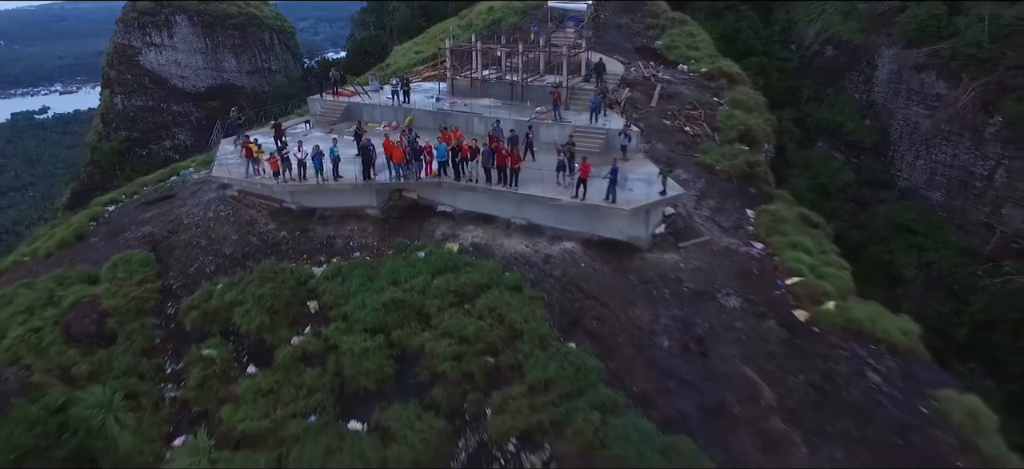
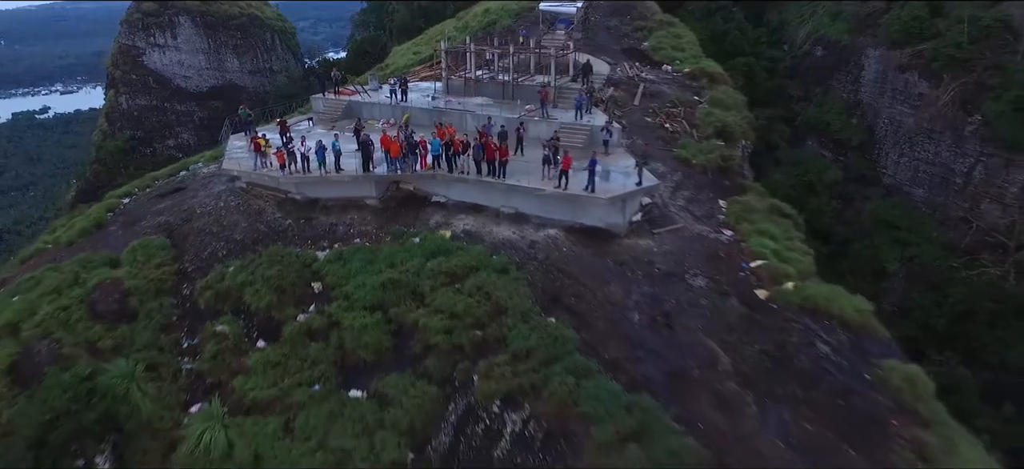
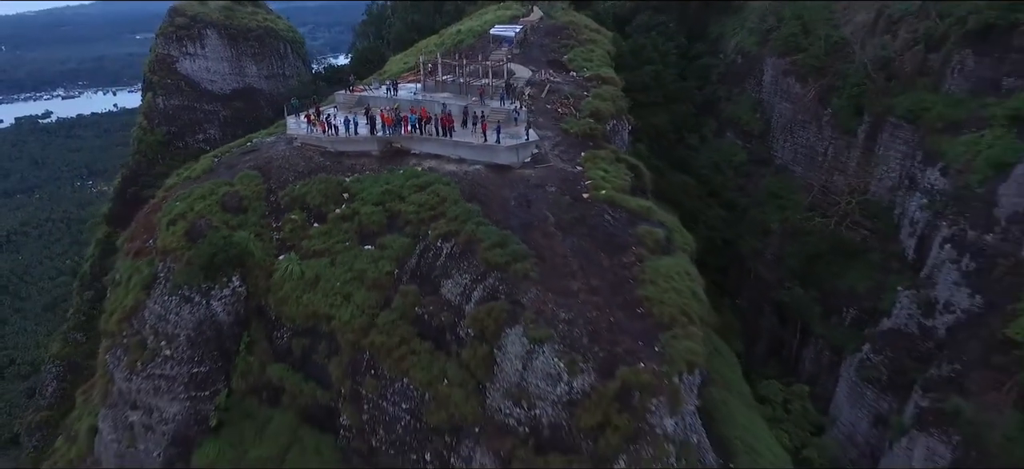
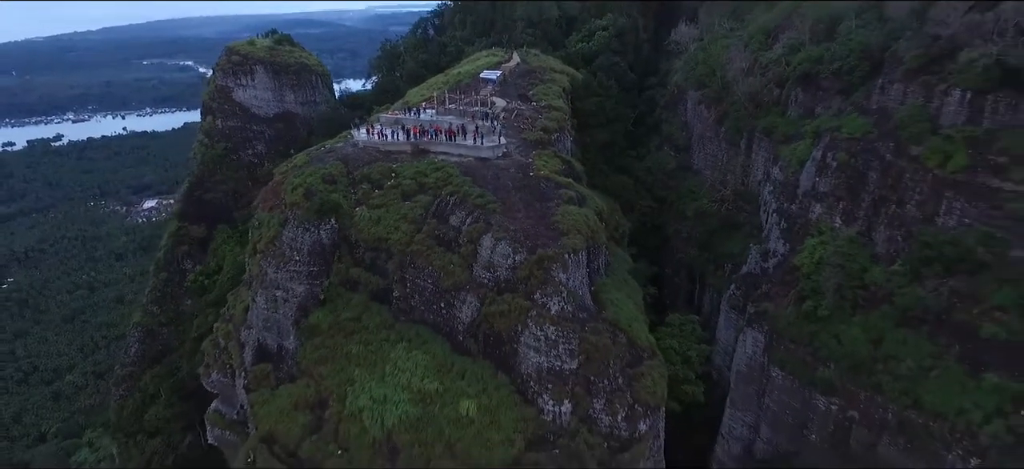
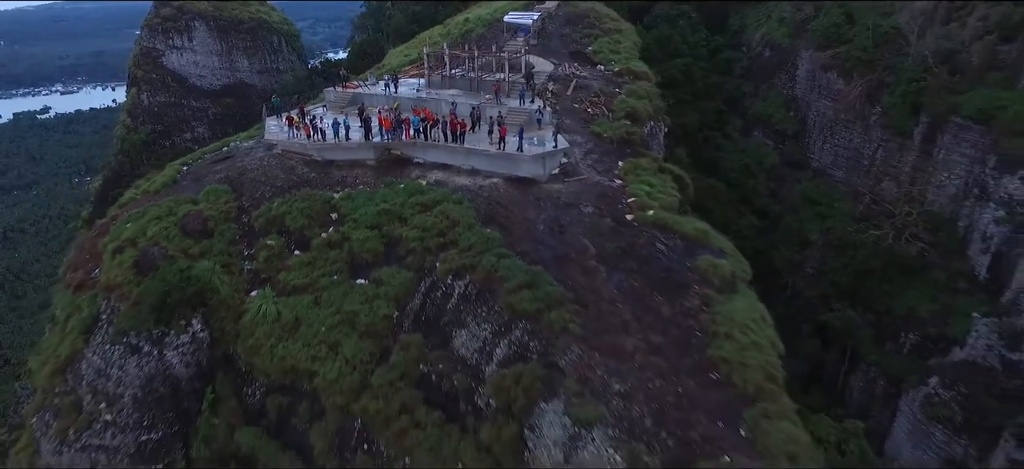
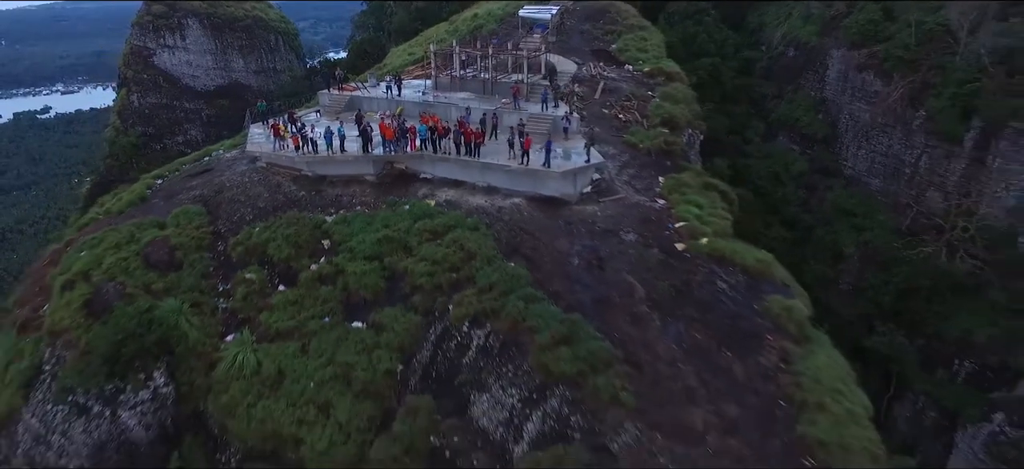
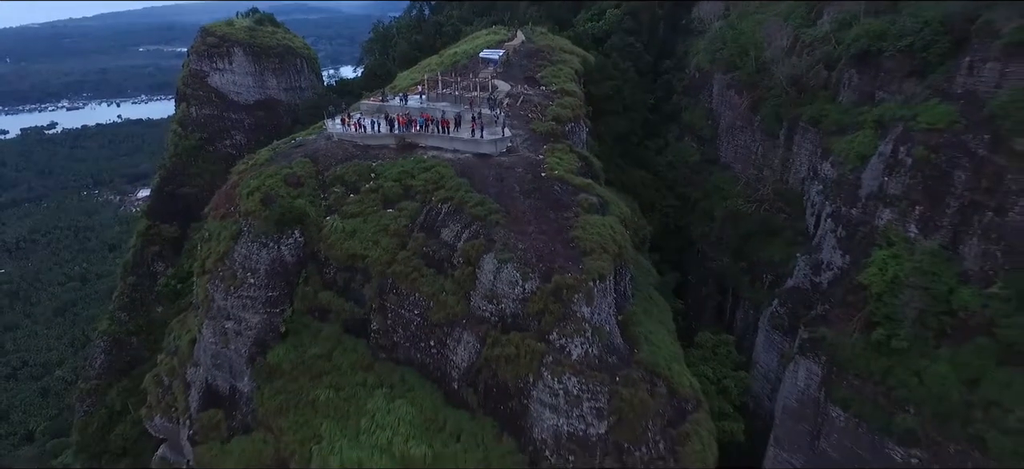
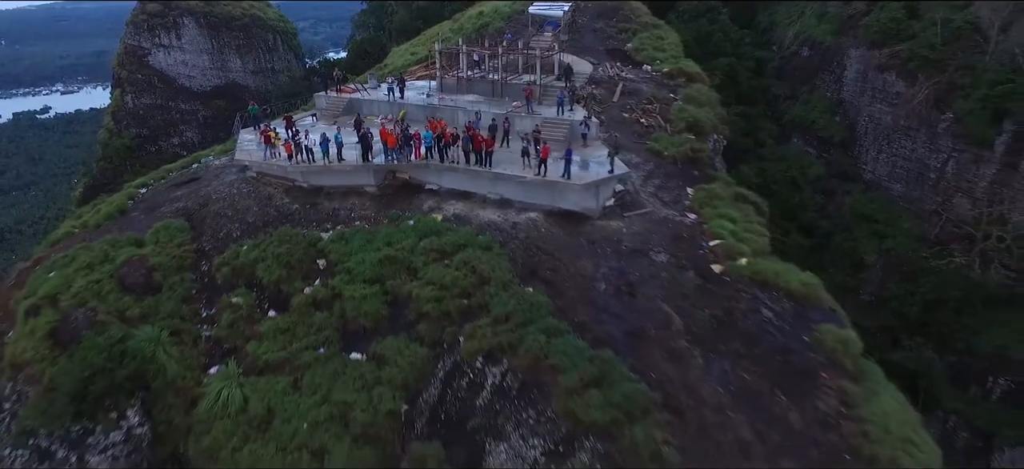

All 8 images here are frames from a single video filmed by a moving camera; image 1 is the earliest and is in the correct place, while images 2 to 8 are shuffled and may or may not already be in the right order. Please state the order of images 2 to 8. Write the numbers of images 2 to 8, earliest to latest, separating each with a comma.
2, 8, 6, 5, 3, 7, 4
